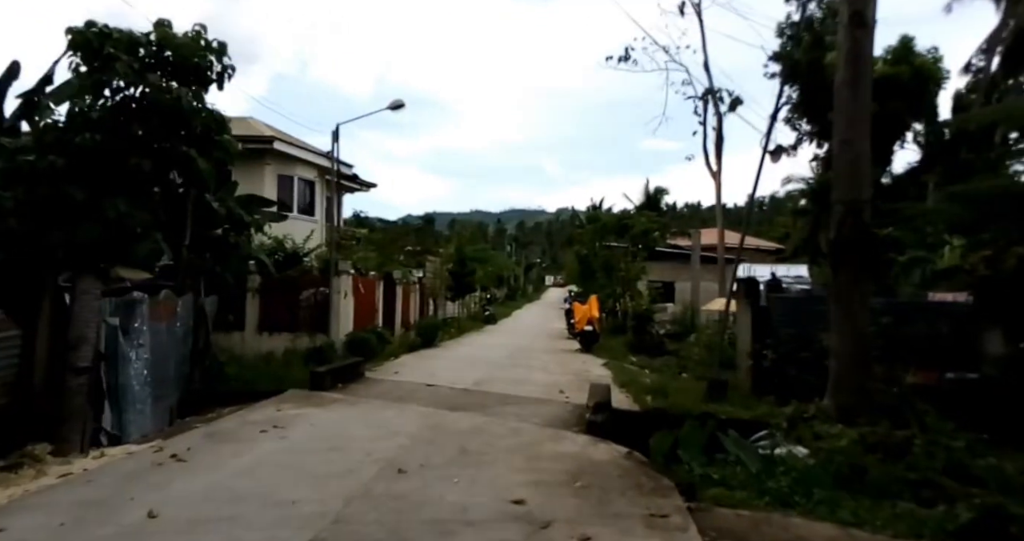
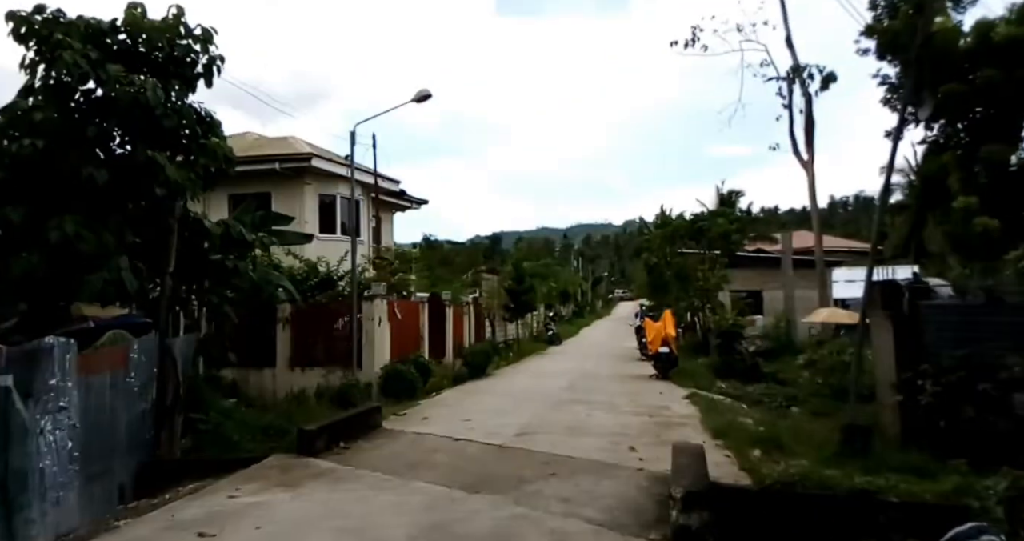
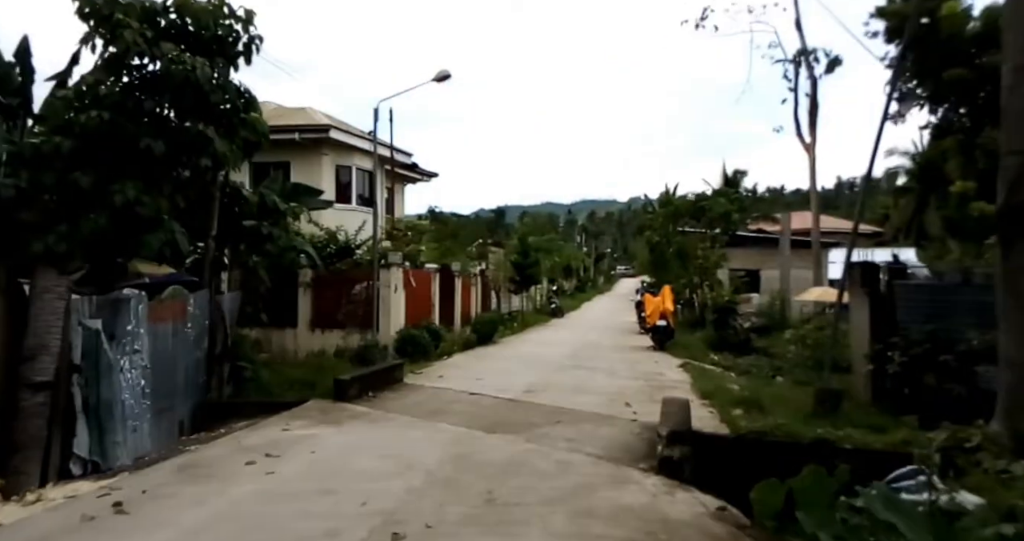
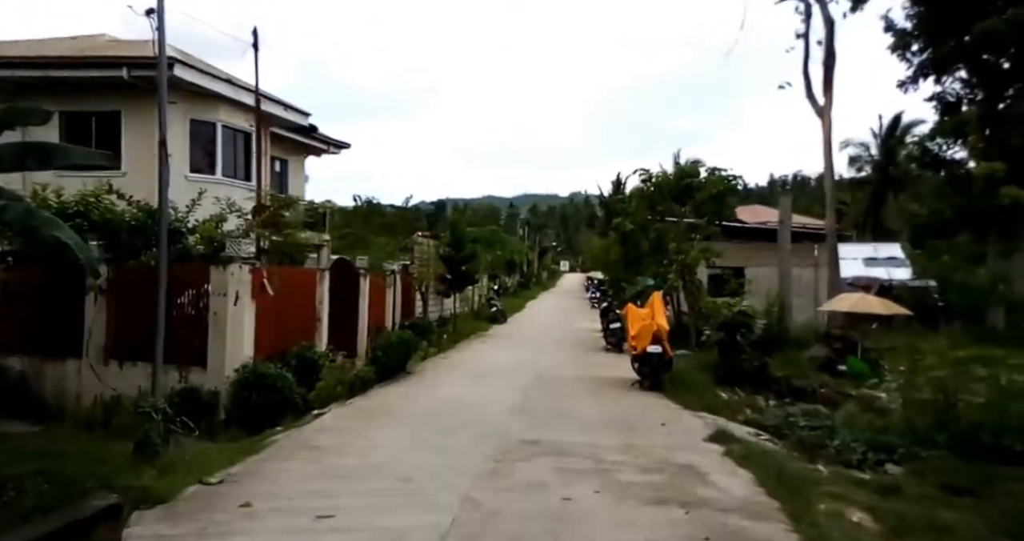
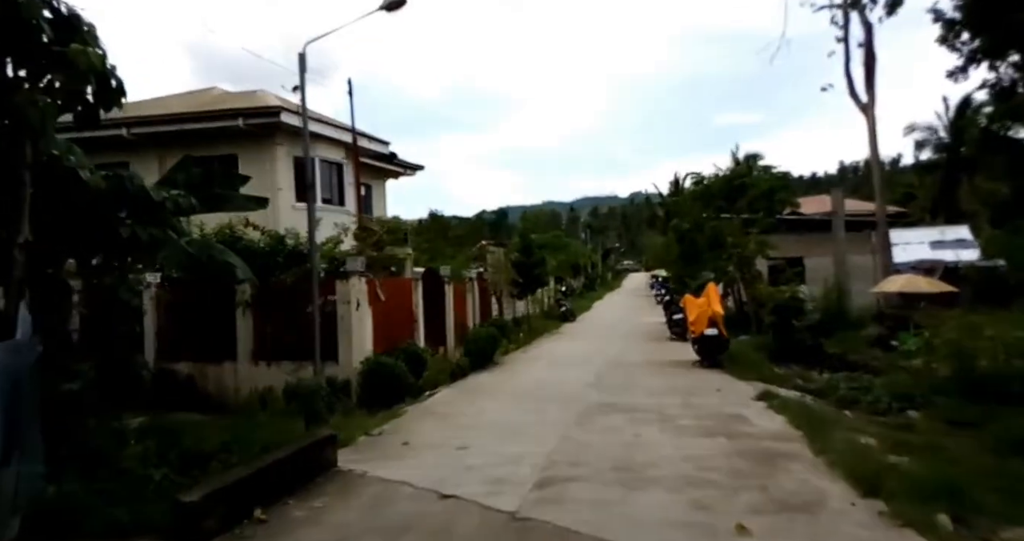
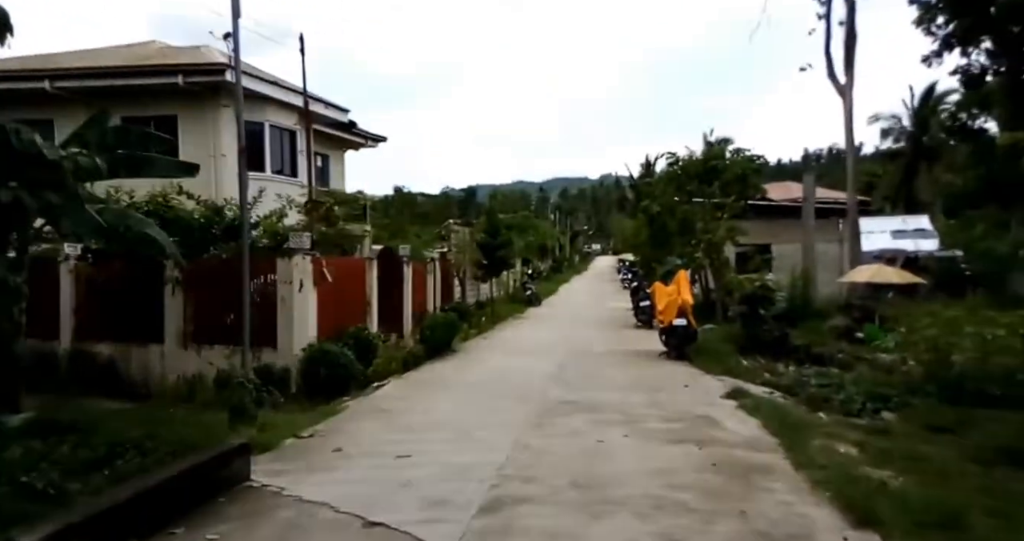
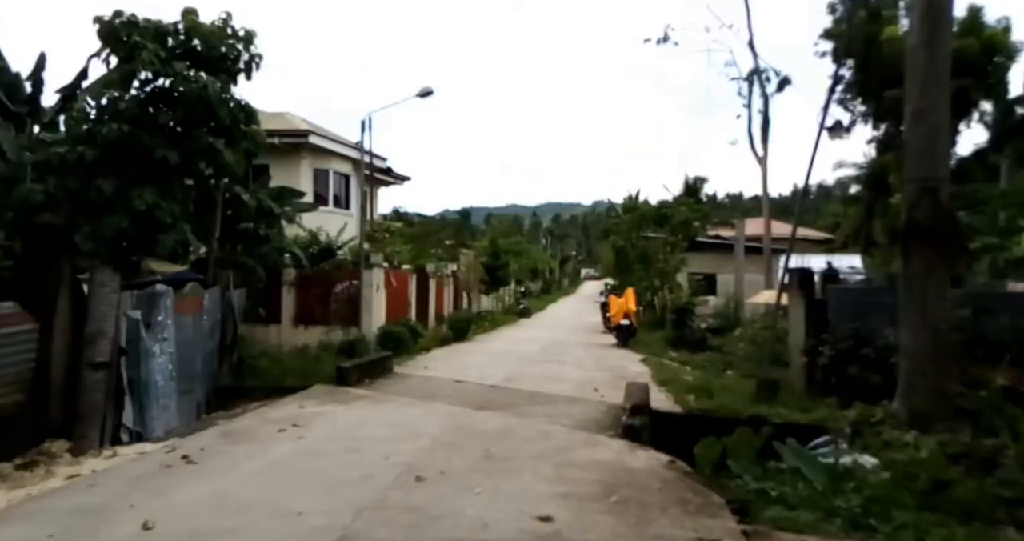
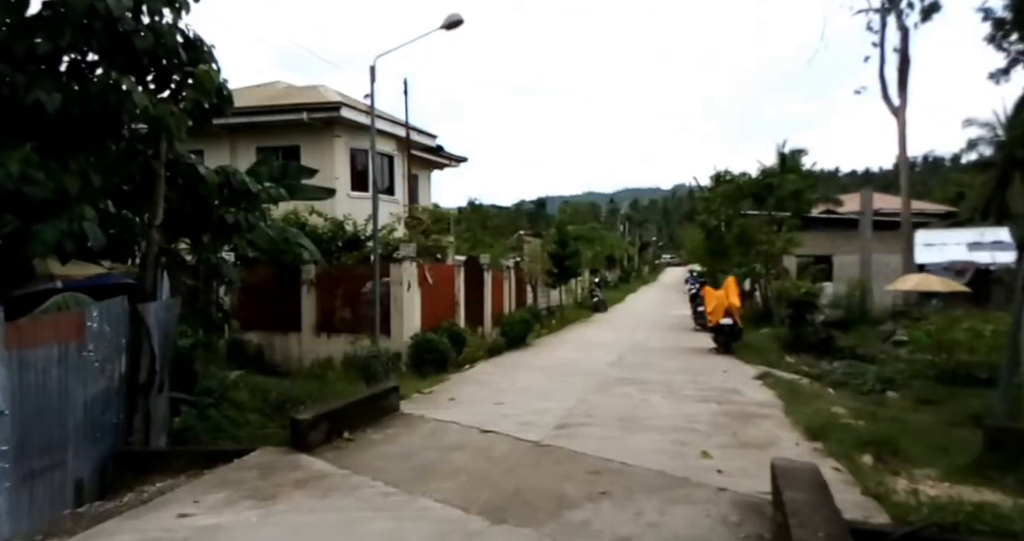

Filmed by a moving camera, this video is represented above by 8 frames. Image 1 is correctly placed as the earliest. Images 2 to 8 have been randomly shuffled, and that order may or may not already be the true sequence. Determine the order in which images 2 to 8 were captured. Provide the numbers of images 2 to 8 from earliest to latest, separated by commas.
7, 3, 2, 8, 5, 6, 4
